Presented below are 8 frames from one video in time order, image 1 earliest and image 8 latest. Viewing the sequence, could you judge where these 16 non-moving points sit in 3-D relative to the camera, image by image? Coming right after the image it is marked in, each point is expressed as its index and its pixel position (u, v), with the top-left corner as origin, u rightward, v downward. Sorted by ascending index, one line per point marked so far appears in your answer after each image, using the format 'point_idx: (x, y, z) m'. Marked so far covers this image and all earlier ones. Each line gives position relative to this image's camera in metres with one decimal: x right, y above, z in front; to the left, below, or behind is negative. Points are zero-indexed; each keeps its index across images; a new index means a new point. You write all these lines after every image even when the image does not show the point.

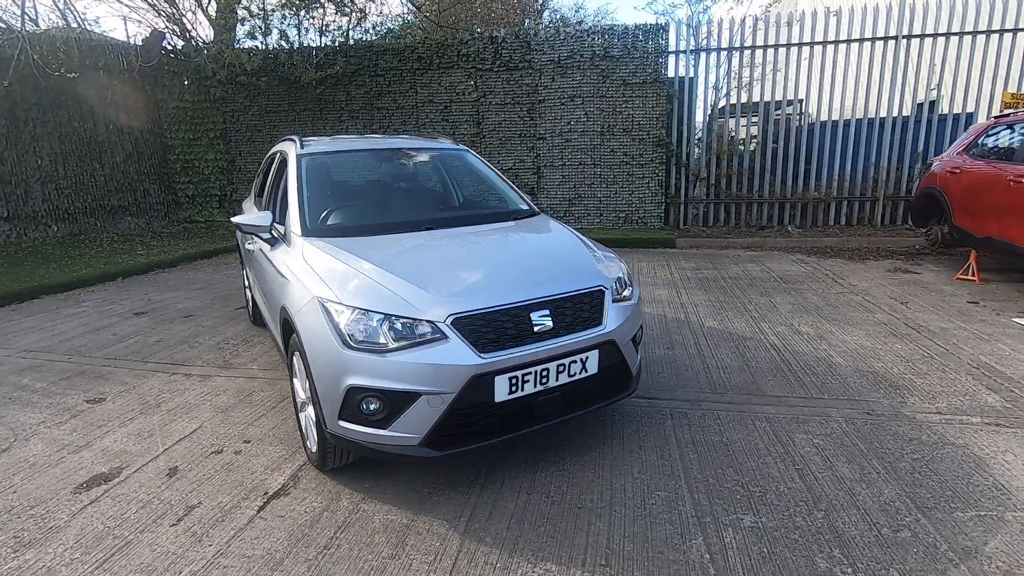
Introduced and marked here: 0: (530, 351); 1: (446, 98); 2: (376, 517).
0: (+0.1, -0.3, +2.2) m
1: (-1.1, +3.1, +8.8) m
2: (-0.6, -1.0, +2.2) m
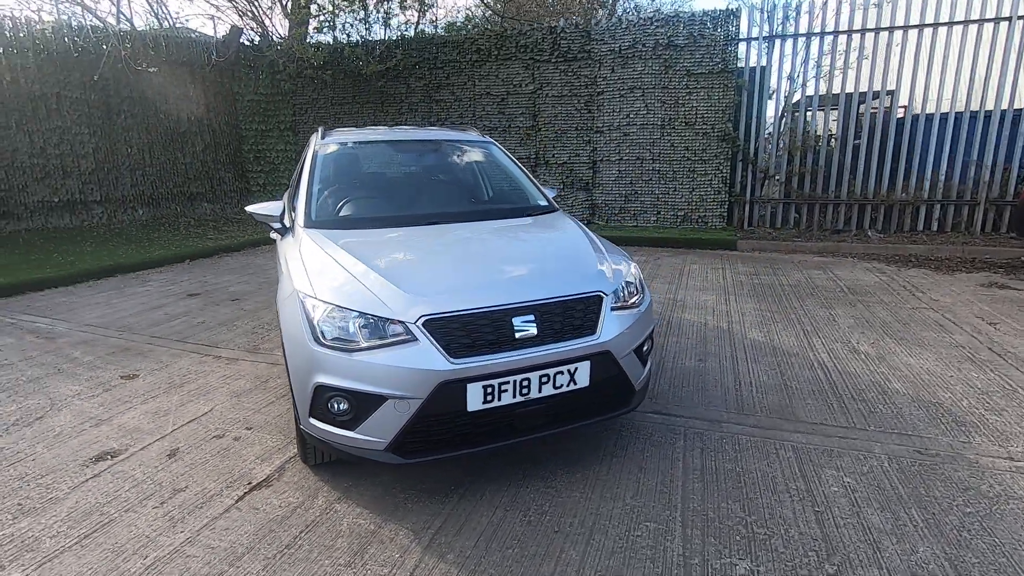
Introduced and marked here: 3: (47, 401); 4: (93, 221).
0: (0.0, -0.3, +2.1) m
1: (-0.2, +3.2, +8.7) m
2: (-0.7, -0.9, +2.2) m
3: (-2.8, -0.7, +3.3) m
4: (-6.8, +1.1, +8.7) m
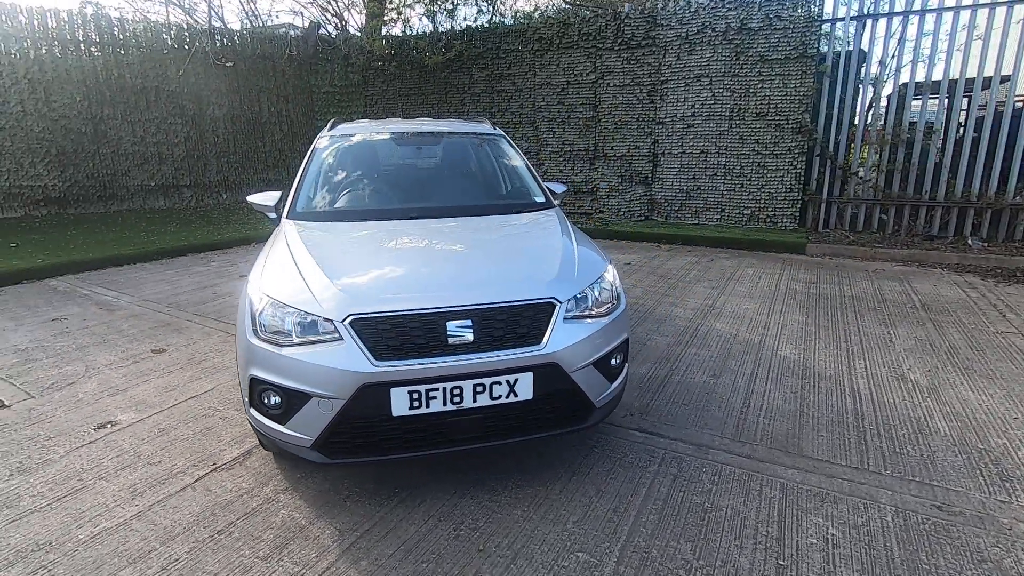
0: (-0.3, -0.3, +2.0) m
1: (+0.8, +3.3, +8.5) m
2: (-0.9, -0.9, +2.2) m
3: (-2.9, -0.5, +3.6) m
4: (-5.8, +1.5, +9.5) m
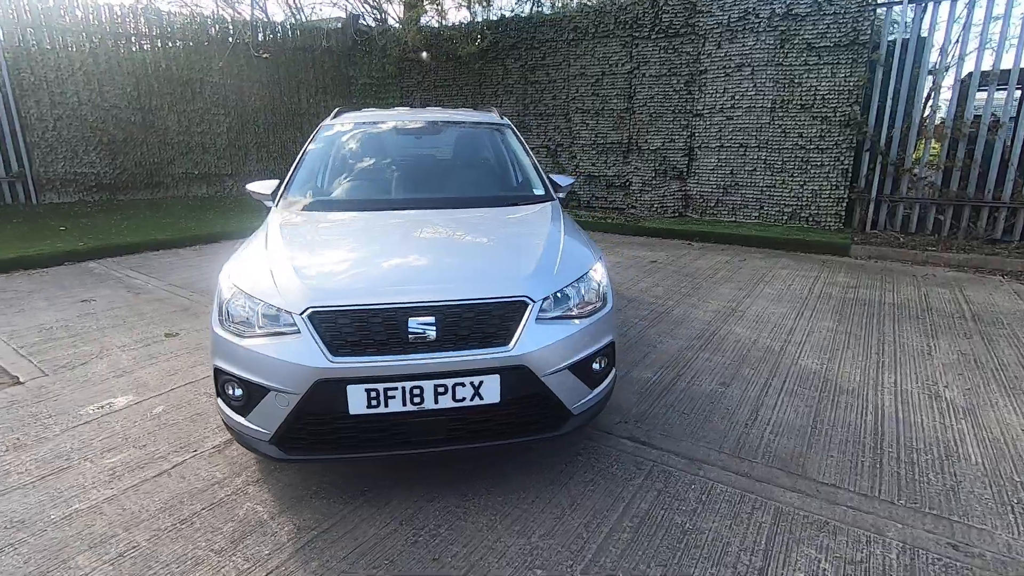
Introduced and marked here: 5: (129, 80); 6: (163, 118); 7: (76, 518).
0: (-0.4, -0.3, +1.9) m
1: (+1.3, +3.3, +8.2) m
2: (-1.1, -0.9, +2.2) m
3: (-2.9, -0.4, +3.7) m
4: (-5.3, +1.8, +9.8) m
5: (-6.2, +3.4, +8.7) m
6: (-5.9, +2.8, +9.0) m
7: (-1.7, -0.9, +2.1) m
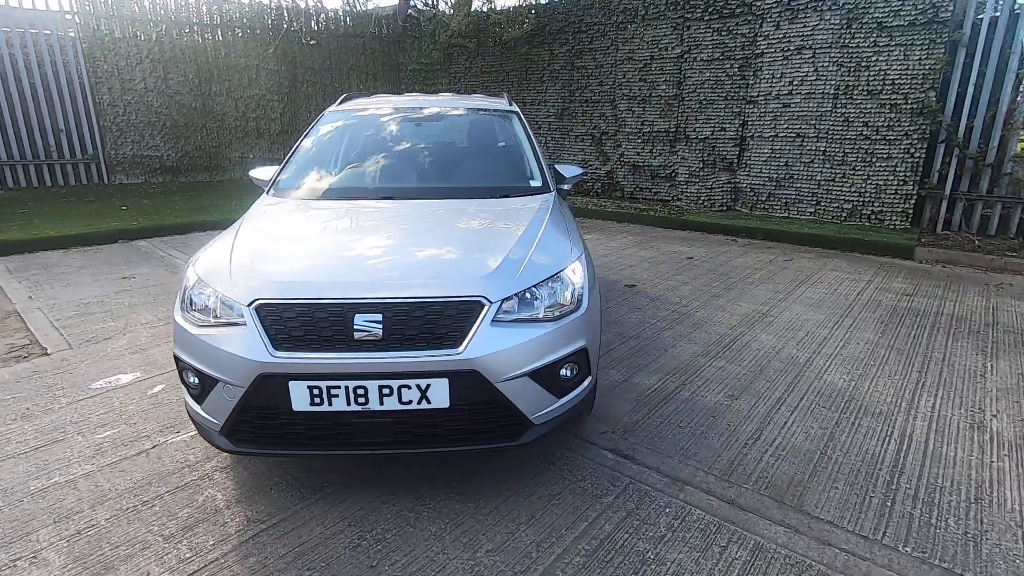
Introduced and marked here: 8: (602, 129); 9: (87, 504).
0: (-0.6, -0.2, +1.8) m
1: (+2.0, +3.4, +7.9) m
2: (-1.2, -0.8, +2.2) m
3: (-2.8, -0.3, +3.9) m
4: (-4.4, +2.1, +10.2) m
5: (-5.4, +3.7, +9.1) m
6: (-5.1, +3.2, +9.4) m
7: (-1.9, -0.8, +2.2) m
8: (+1.4, +2.5, +8.5) m
9: (-1.7, -0.8, +2.1) m
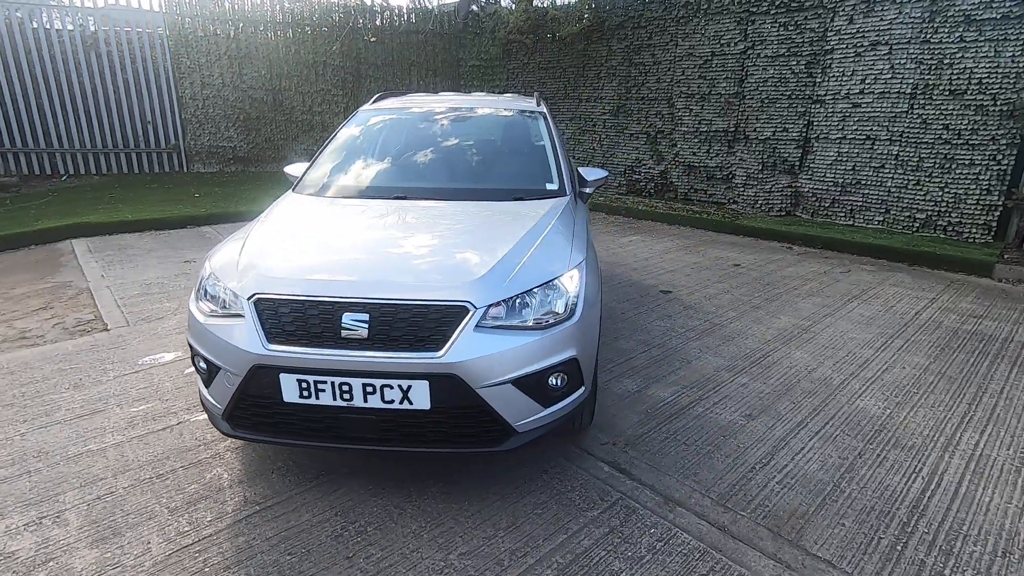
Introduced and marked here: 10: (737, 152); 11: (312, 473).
0: (-0.7, -0.2, +1.9) m
1: (+2.8, +3.3, +7.5) m
2: (-1.3, -0.8, +2.3) m
3: (-2.6, -0.1, +4.2) m
4: (-3.4, +2.4, +10.6) m
5: (-4.4, +4.0, +9.6) m
6: (-4.1, +3.5, +9.9) m
7: (-1.9, -0.8, +2.4) m
8: (+2.2, +2.5, +8.3) m
9: (-1.7, -0.8, +2.3) m
10: (+3.1, +1.9, +7.5) m
11: (-0.9, -0.8, +2.3) m
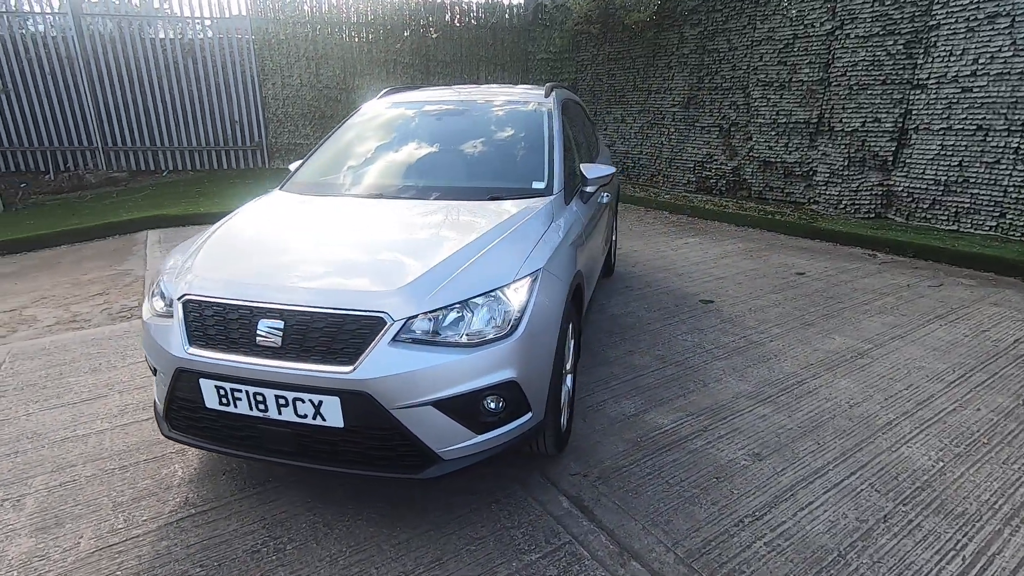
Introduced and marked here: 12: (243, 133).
0: (-0.9, -0.3, +1.8) m
1: (+3.5, +3.2, +6.8) m
2: (-1.5, -0.8, +2.3) m
3: (-2.5, -0.1, +4.4) m
4: (-2.1, +2.5, +10.8) m
5: (-3.2, +4.2, +10.0) m
6: (-2.9, +3.6, +10.2) m
7: (-2.1, -0.7, +2.5) m
8: (+3.1, +2.4, +7.6) m
9: (-1.9, -0.8, +2.4) m
10: (+3.8, +1.8, +6.7) m
11: (-1.0, -0.8, +2.2) m
12: (-5.1, +2.9, +10.1) m
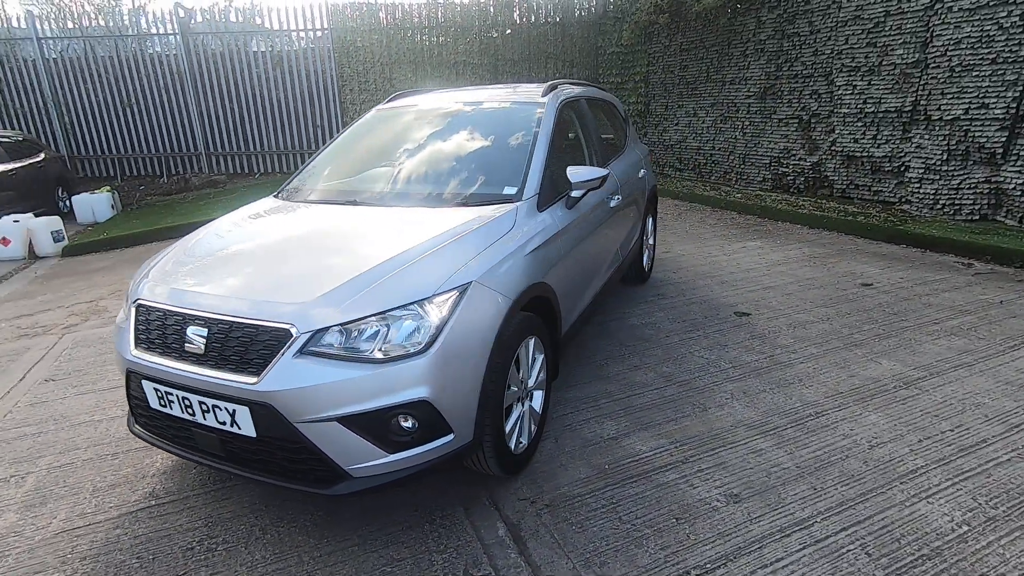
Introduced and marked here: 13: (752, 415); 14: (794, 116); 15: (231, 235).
0: (-1.2, -0.3, +1.8) m
1: (+4.1, +3.1, +6.0) m
2: (-1.6, -0.8, +2.5) m
3: (-2.3, 0.0, +4.7) m
4: (-0.7, +2.5, +10.9) m
5: (-1.9, +4.2, +10.3) m
6: (-1.6, +3.7, +10.5) m
7: (-2.2, -0.7, +2.7) m
8: (+3.8, +2.3, +6.9) m
9: (-2.1, -0.8, +2.6) m
10: (+4.4, +1.6, +5.8) m
11: (-1.2, -0.8, +2.3) m
12: (-3.8, +3.0, +10.7) m
13: (+1.2, -0.6, +2.6) m
14: (+3.7, +2.3, +7.1) m
15: (-1.3, +0.2, +2.4) m
